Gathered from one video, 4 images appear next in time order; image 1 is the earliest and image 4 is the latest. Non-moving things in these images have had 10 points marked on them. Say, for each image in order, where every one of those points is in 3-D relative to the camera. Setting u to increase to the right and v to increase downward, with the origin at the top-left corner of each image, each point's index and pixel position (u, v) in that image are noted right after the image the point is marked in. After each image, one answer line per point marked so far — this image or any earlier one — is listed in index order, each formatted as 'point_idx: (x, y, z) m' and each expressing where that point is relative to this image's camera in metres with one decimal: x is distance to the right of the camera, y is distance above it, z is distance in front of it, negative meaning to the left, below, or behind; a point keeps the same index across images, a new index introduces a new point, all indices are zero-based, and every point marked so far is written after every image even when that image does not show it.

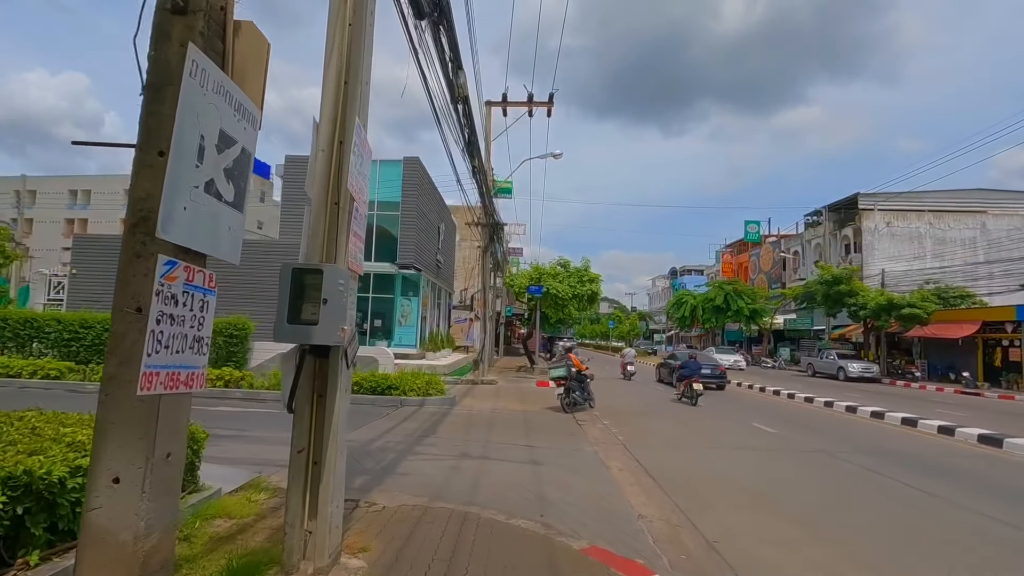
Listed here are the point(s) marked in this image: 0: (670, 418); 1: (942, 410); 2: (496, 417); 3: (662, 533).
0: (+4.1, -3.4, +14.0) m
1: (+14.7, -4.2, +18.5) m
2: (-0.4, -3.0, +12.6) m
3: (+1.6, -2.5, +5.6) m
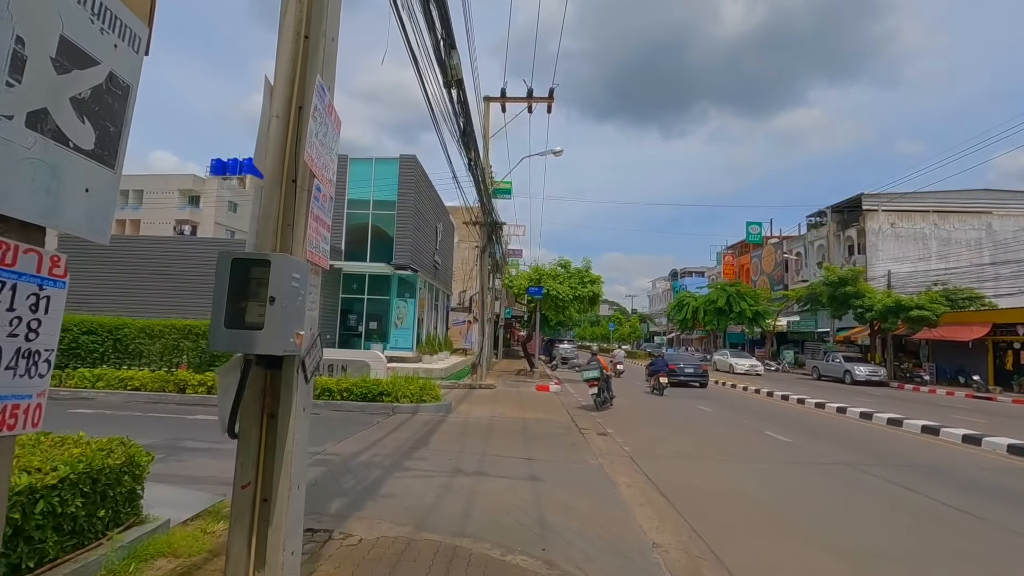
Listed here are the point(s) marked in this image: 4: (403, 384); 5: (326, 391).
0: (+4.0, -3.4, +13.3) m
1: (+14.6, -4.2, +17.8) m
2: (-0.4, -3.0, +11.9) m
3: (+1.5, -2.5, +4.9) m
4: (-2.6, -2.3, +12.9) m
5: (-4.3, -2.4, +12.6) m
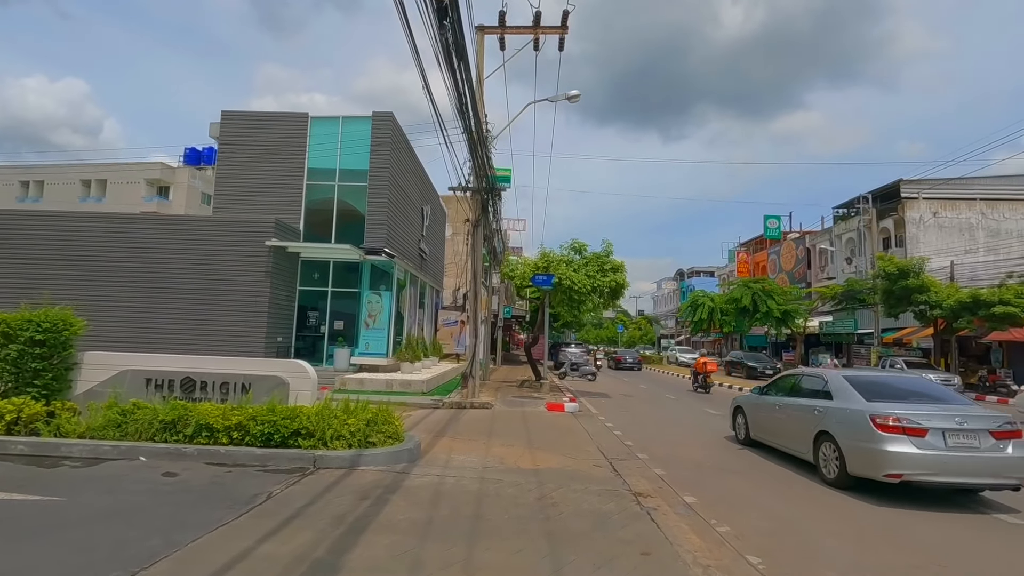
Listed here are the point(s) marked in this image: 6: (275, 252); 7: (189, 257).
0: (+4.1, -2.9, +8.2) m
1: (+14.7, -3.8, +12.7) m
2: (-0.3, -2.5, +6.8) m
3: (+1.6, -2.0, -0.2) m
4: (-2.5, -1.8, +7.8) m
5: (-4.3, -2.0, +7.5) m
6: (-8.0, +1.2, +18.2) m
7: (-10.7, +1.0, +18.0) m
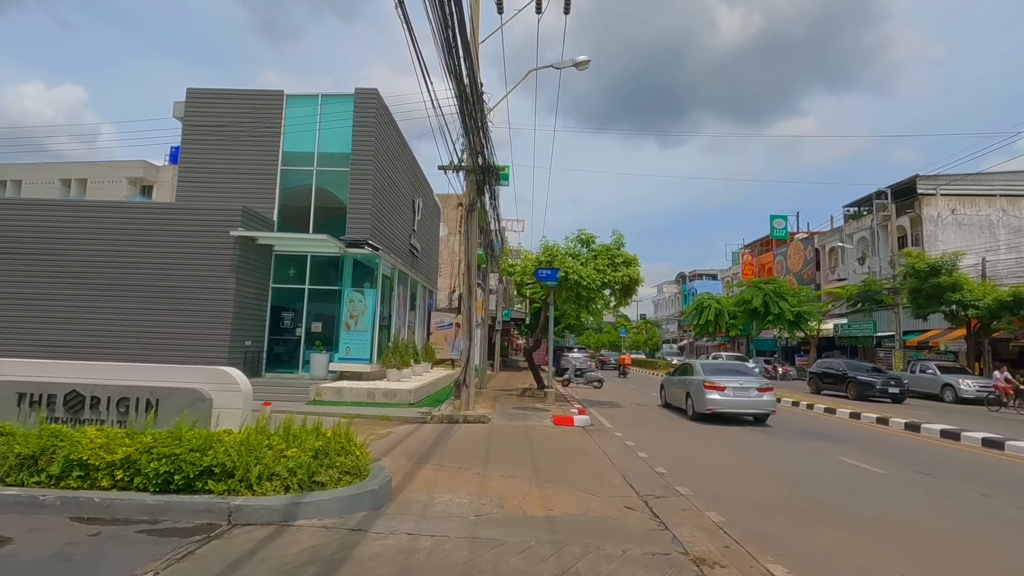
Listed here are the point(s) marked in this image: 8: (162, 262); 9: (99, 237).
0: (+4.2, -2.7, +6.0) m
1: (+14.7, -3.5, +10.5) m
2: (-0.3, -2.3, +4.5) m
3: (+1.7, -1.7, -2.4) m
4: (-2.5, -1.6, +5.6) m
5: (-4.2, -1.7, +5.2) m
6: (-8.0, +1.3, +16.0) m
7: (-10.7, +1.1, +15.8) m
8: (-10.2, +0.8, +15.8) m
9: (-12.0, +1.5, +15.7) m
